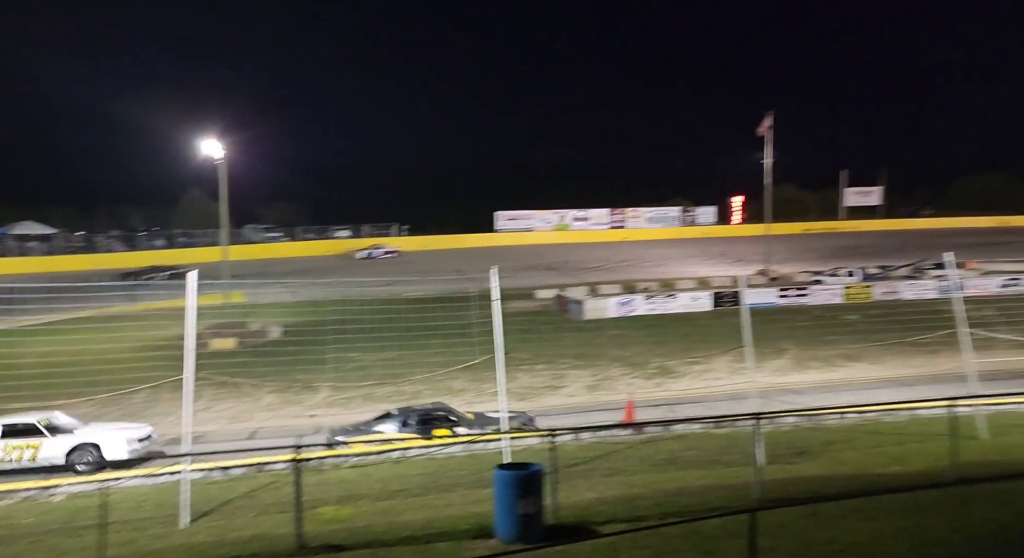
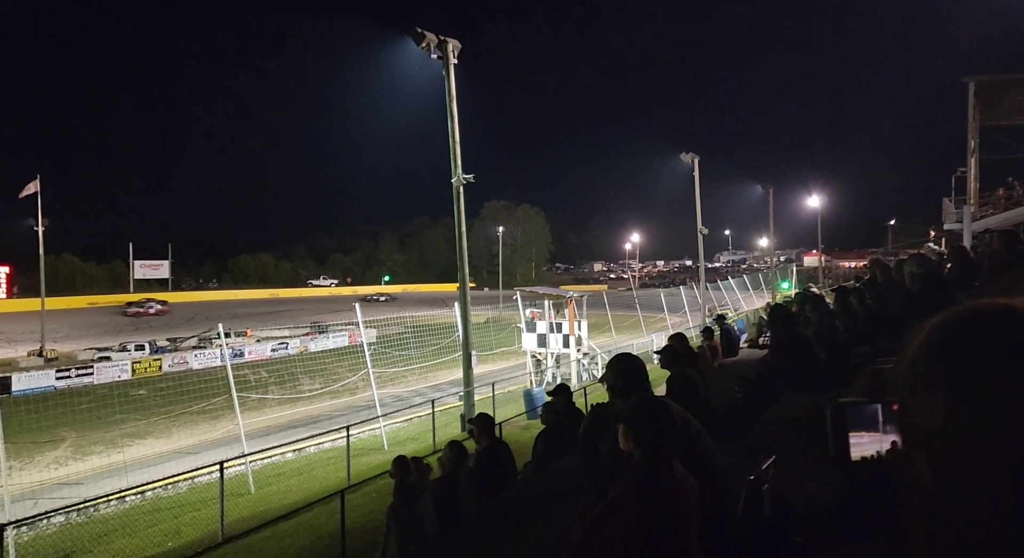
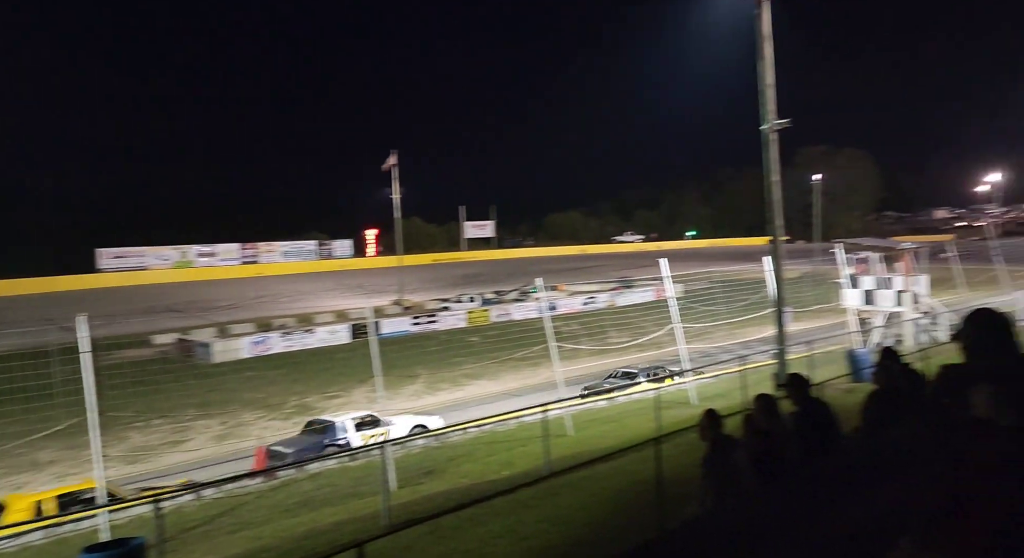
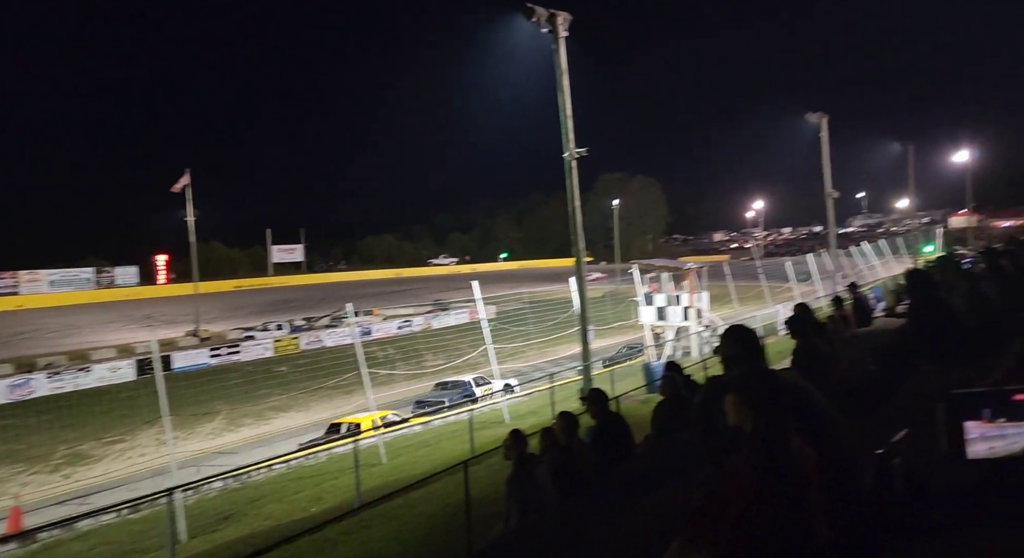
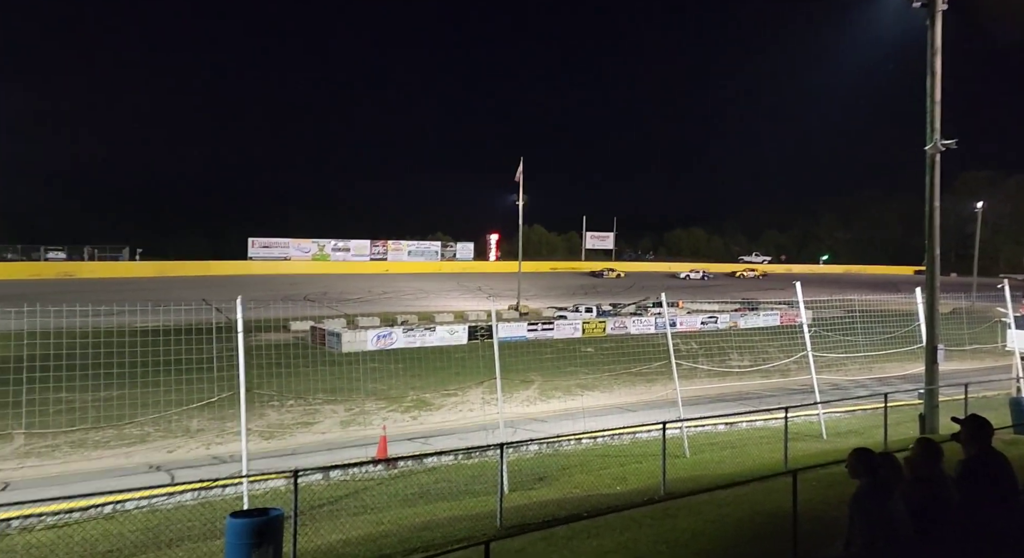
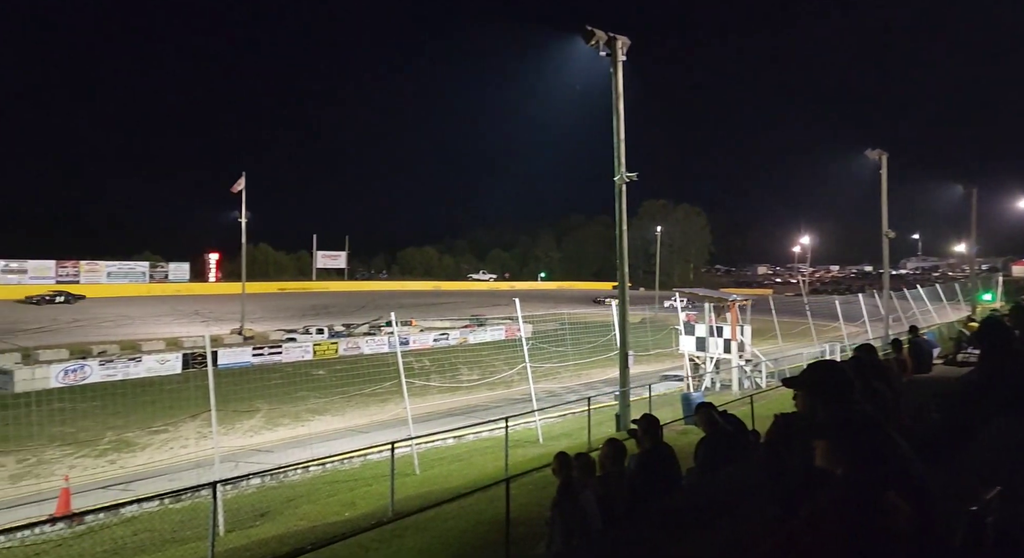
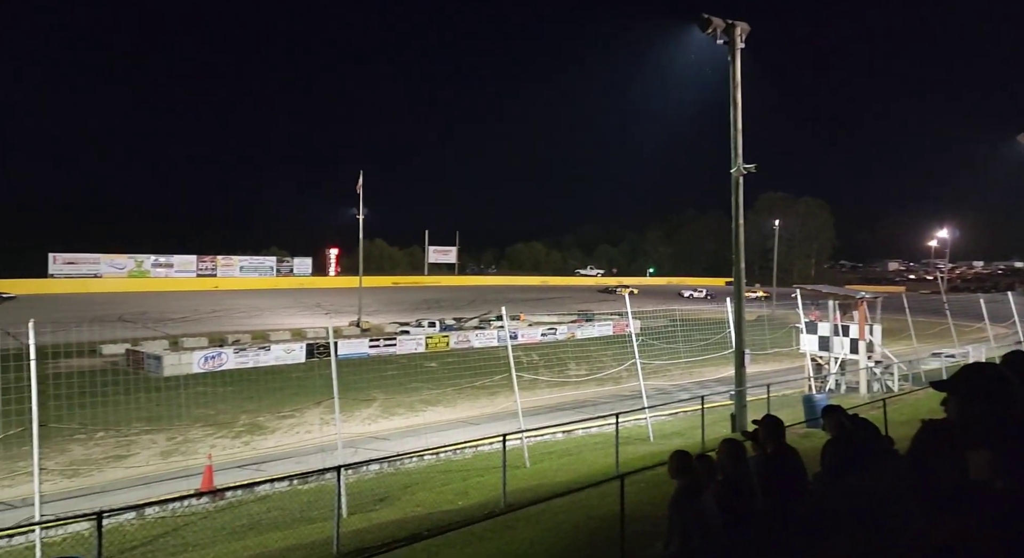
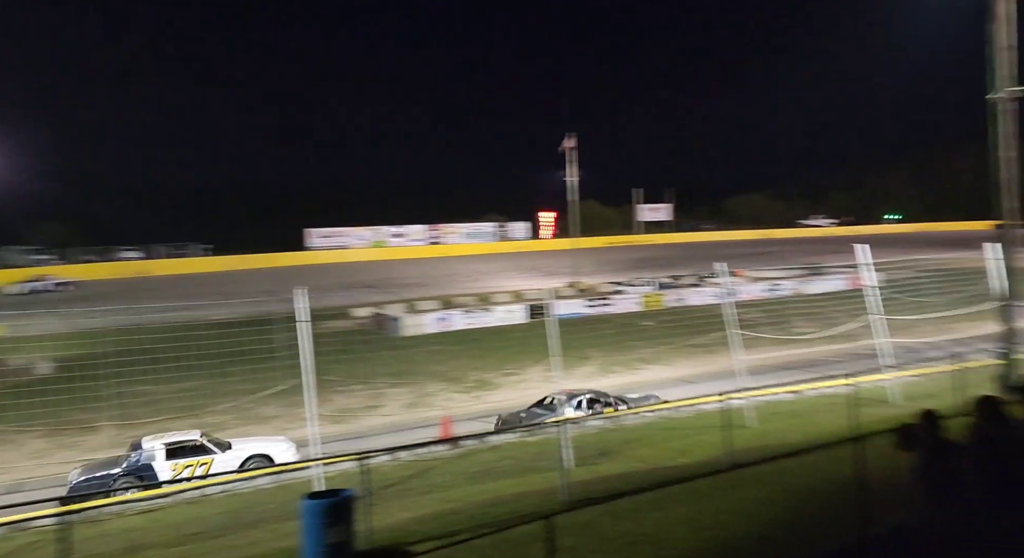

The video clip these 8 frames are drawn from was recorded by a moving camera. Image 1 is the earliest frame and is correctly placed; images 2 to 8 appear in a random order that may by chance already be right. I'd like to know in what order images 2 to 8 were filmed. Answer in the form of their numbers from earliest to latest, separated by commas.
8, 3, 4, 2, 6, 7, 5
